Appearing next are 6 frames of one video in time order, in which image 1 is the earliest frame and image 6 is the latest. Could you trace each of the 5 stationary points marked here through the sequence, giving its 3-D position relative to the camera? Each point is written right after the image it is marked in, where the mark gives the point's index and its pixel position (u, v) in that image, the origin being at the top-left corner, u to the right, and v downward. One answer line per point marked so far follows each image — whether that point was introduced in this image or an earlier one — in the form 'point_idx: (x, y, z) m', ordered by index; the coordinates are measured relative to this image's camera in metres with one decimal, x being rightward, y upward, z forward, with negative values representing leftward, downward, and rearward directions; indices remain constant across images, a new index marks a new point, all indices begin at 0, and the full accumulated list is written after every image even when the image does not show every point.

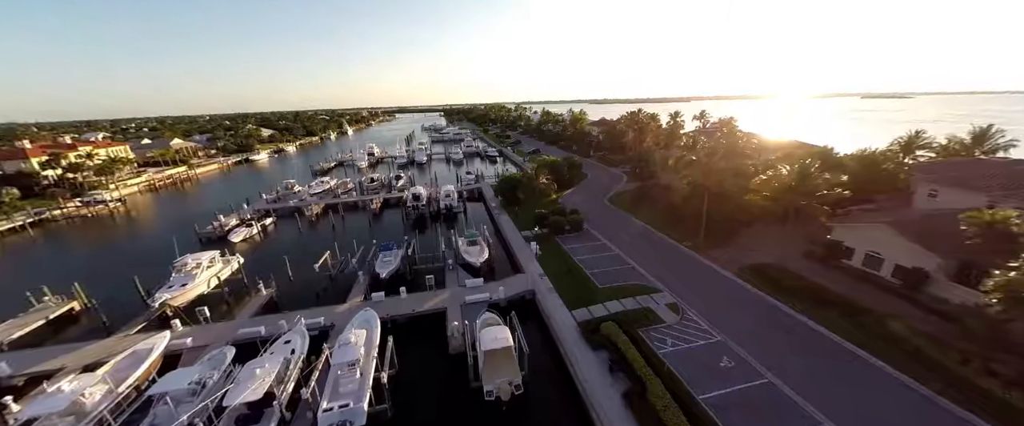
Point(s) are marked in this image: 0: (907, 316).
0: (+19.3, -5.0, +14.8) m
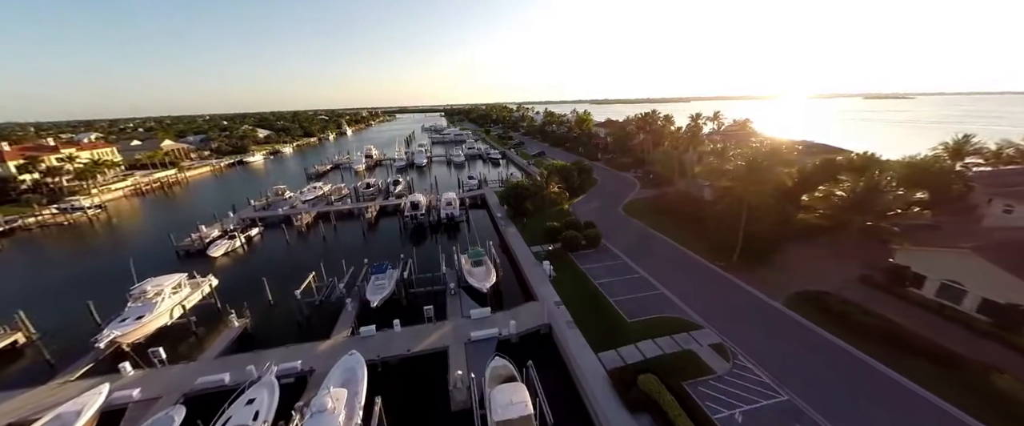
0: (+19.9, -6.1, +12.0) m
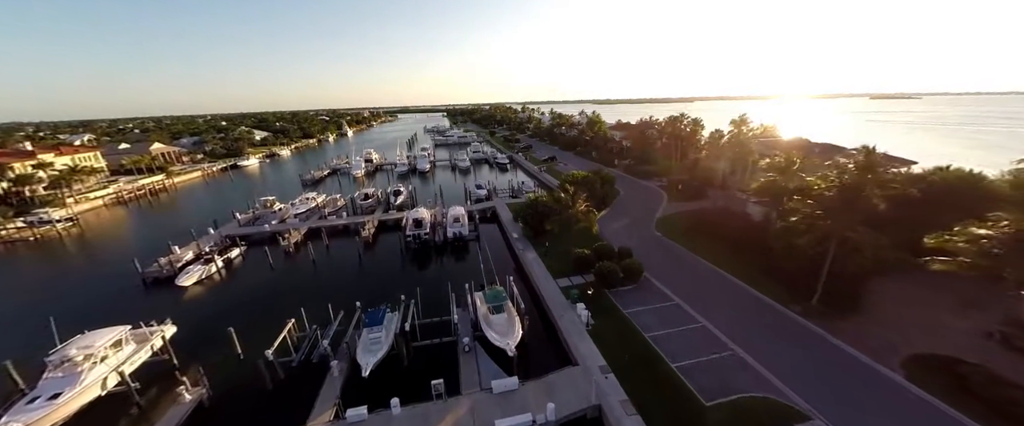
0: (+21.4, -8.0, +7.9) m
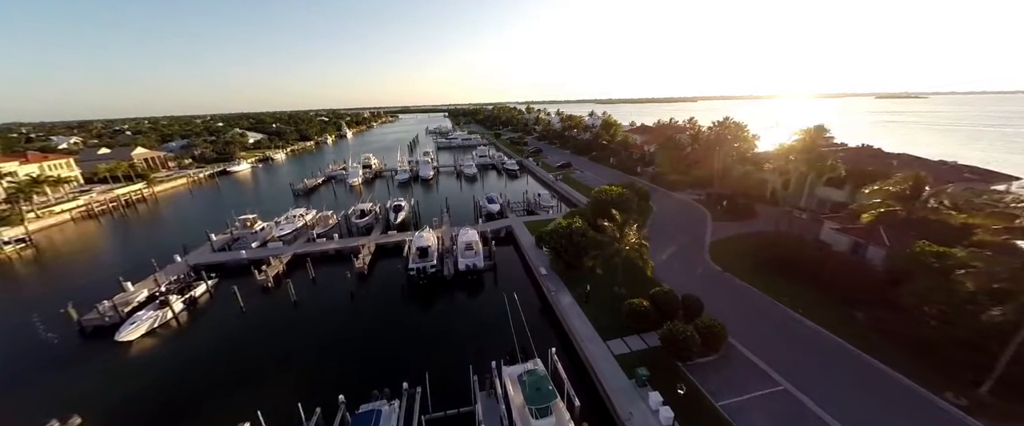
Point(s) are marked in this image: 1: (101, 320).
0: (+23.2, -10.1, +2.9) m
1: (-26.8, -6.9, +19.8) m
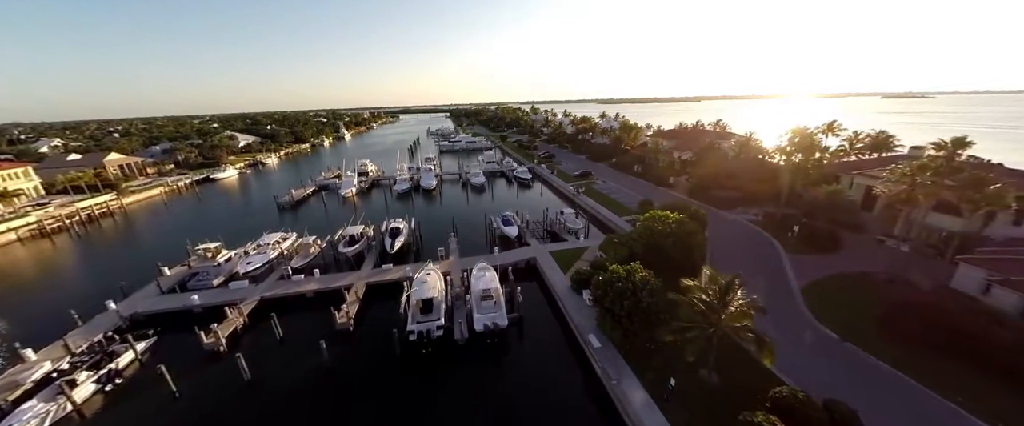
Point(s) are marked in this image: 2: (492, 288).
0: (+25.1, -12.5, -3.1) m
1: (-24.9, -9.3, +13.9) m
2: (-1.3, -4.7, +19.2) m
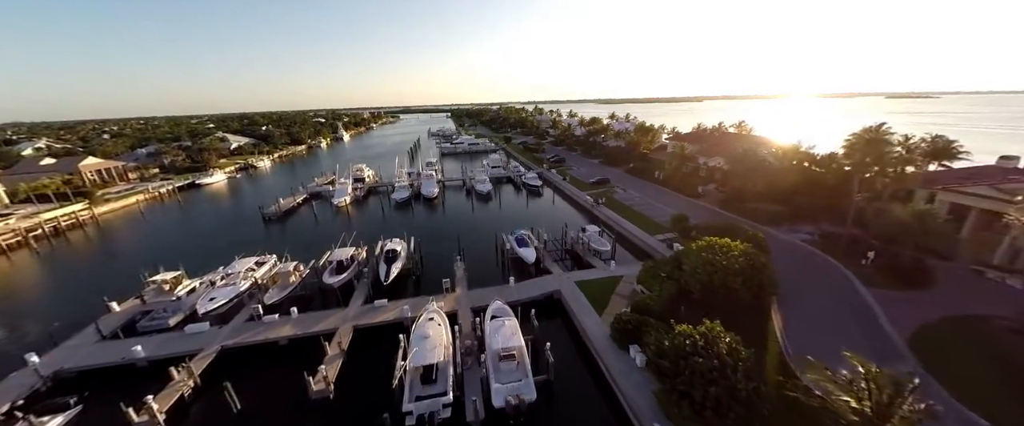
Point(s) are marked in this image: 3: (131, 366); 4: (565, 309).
0: (+26.4, -14.2, -7.4) m
1: (-23.6, -10.9, +9.7) m
2: (0.0, -6.4, +14.9) m
3: (-20.8, -8.3, +16.3) m
4: (+3.4, -6.2, +19.6) m
